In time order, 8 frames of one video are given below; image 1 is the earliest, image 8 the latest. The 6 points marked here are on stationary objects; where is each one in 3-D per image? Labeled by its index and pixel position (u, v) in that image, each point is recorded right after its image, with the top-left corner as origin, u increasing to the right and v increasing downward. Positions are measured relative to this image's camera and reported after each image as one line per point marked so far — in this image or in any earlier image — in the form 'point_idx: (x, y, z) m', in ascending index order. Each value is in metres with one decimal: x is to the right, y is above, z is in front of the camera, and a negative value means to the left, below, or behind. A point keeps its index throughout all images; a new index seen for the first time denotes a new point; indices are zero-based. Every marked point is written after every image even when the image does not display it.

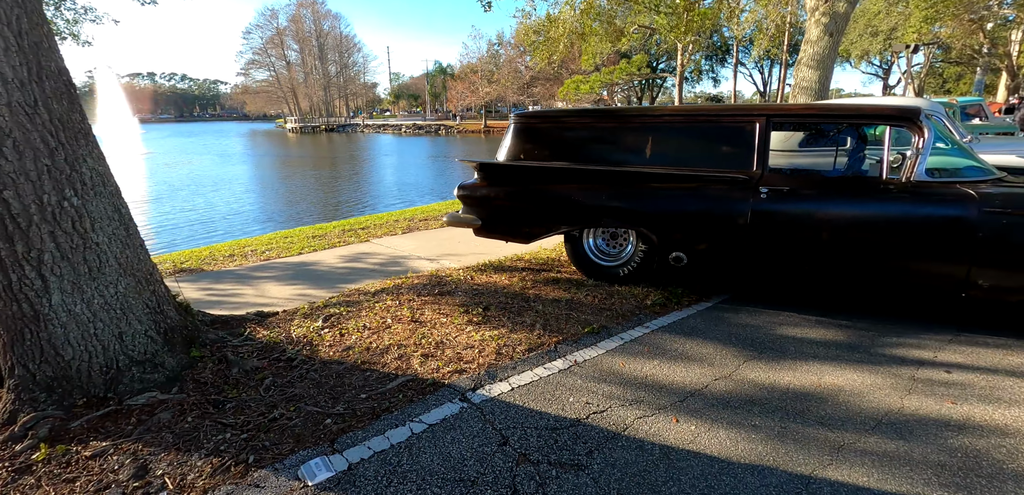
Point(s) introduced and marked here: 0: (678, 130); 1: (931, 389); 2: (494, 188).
0: (+1.4, +1.0, +4.3) m
1: (+2.4, -0.8, +3.0) m
2: (-0.2, +0.5, +4.9) m
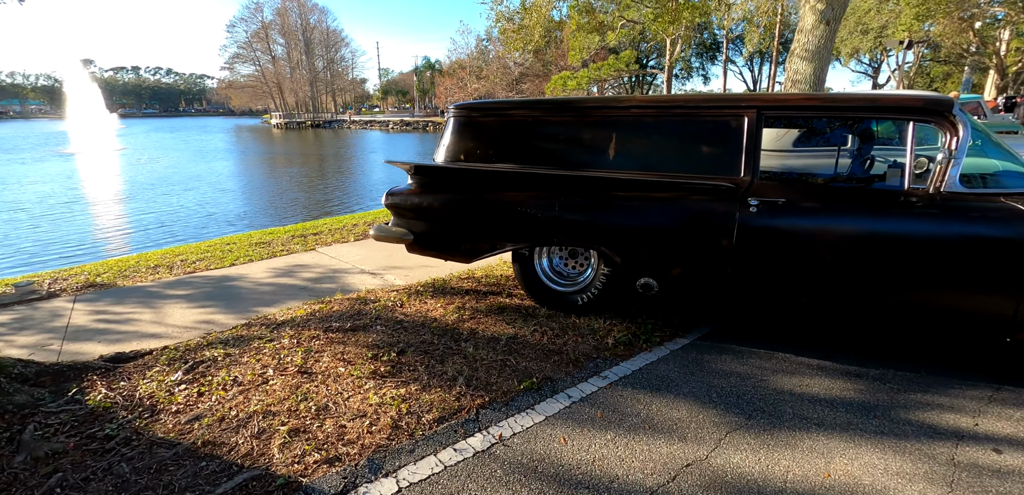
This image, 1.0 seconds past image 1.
0: (+0.9, +0.8, +3.5) m
1: (+1.9, -1.0, +2.2) m
2: (-0.6, +0.4, +4.0) m
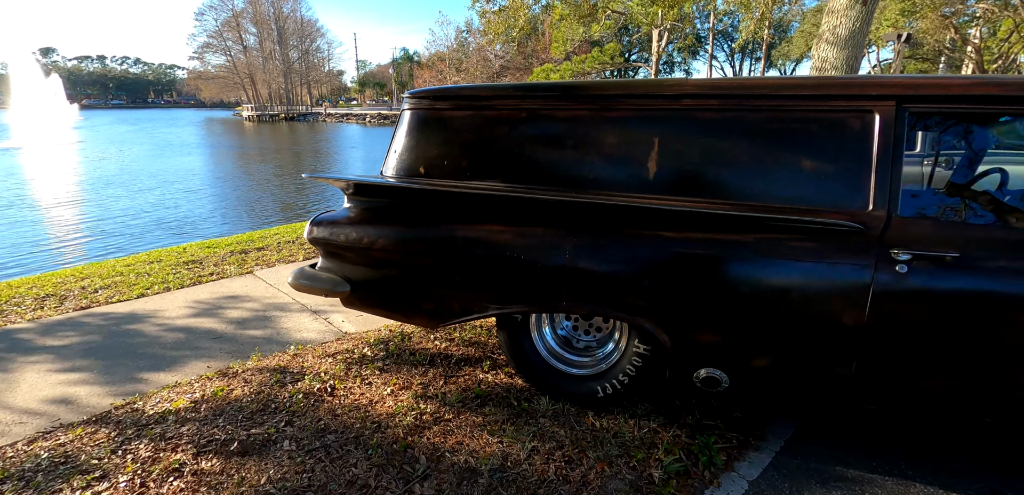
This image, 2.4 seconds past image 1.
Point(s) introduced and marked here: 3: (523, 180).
0: (+0.8, +0.5, +2.2) m
1: (+1.9, -1.3, +1.0) m
2: (-0.7, +0.1, +2.7) m
3: (+0.1, +0.3, +2.5) m
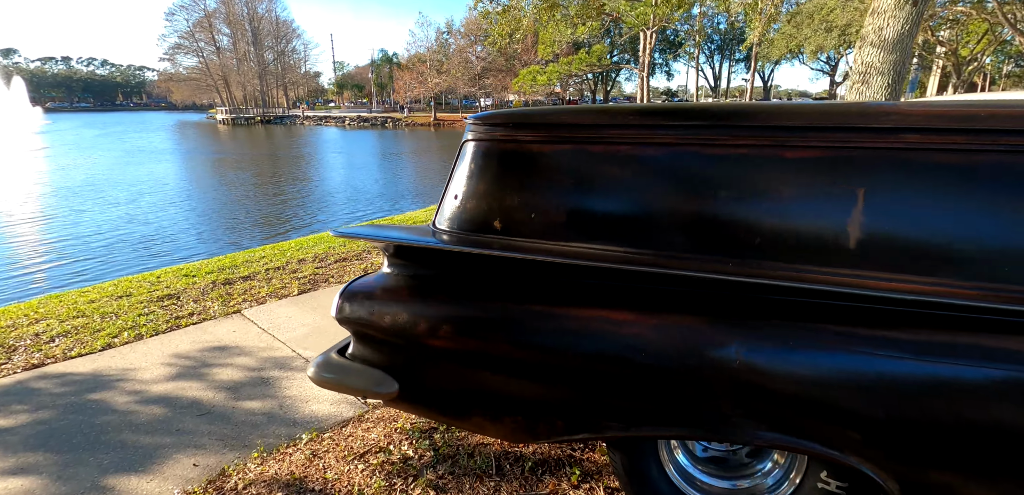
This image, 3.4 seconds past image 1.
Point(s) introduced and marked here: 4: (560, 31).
0: (+1.3, +0.2, +1.6) m
1: (+2.4, -1.5, +0.3) m
2: (-0.3, -0.2, +2.0) m
3: (+0.5, 0.0, +1.8) m
4: (+1.8, +7.5, +18.2) m
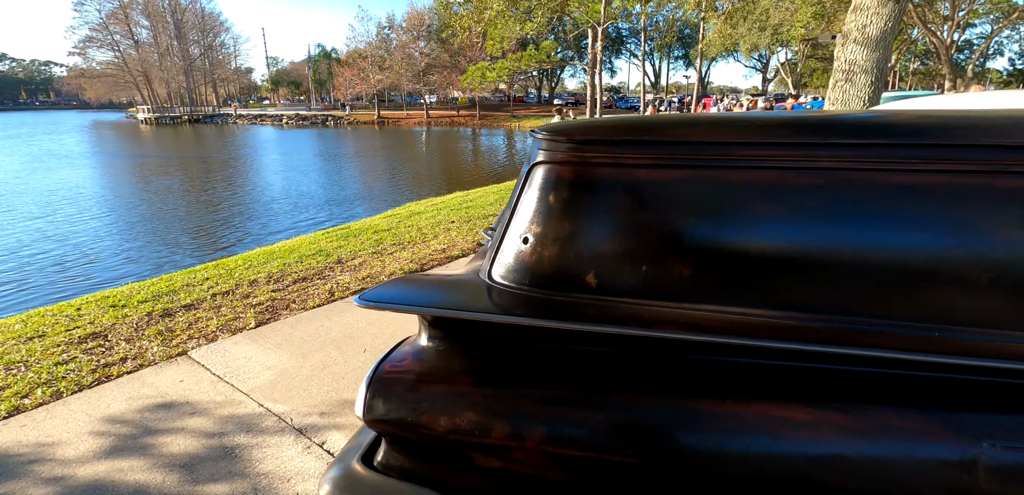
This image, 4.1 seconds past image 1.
0: (+1.6, +0.1, +1.1) m
1: (+2.9, -1.6, 0.0) m
2: (0.0, -0.4, +1.4) m
3: (+0.8, -0.1, +1.3) m
4: (+0.1, +7.5, +17.7) m
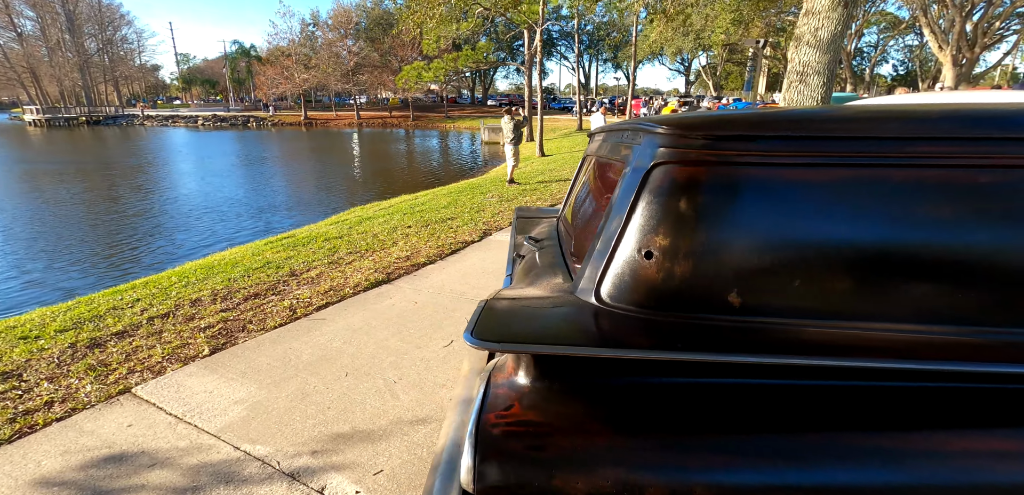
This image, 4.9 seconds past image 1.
0: (+1.9, +0.1, +1.1) m
1: (+3.4, -1.6, +0.2) m
2: (+0.3, -0.4, +1.1) m
3: (+1.1, -0.2, +1.2) m
4: (-1.9, +7.3, +17.4) m
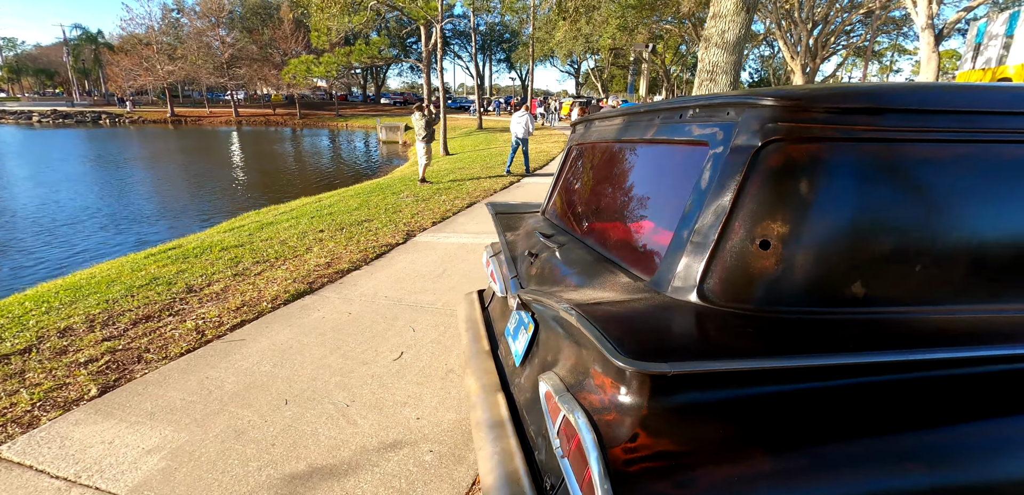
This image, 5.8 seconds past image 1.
0: (+2.1, +0.2, +1.3) m
1: (+3.8, -1.4, +0.6) m
2: (+0.6, -0.4, +1.0) m
3: (+1.3, -0.1, +1.2) m
4: (-5.2, +7.2, +16.4) m
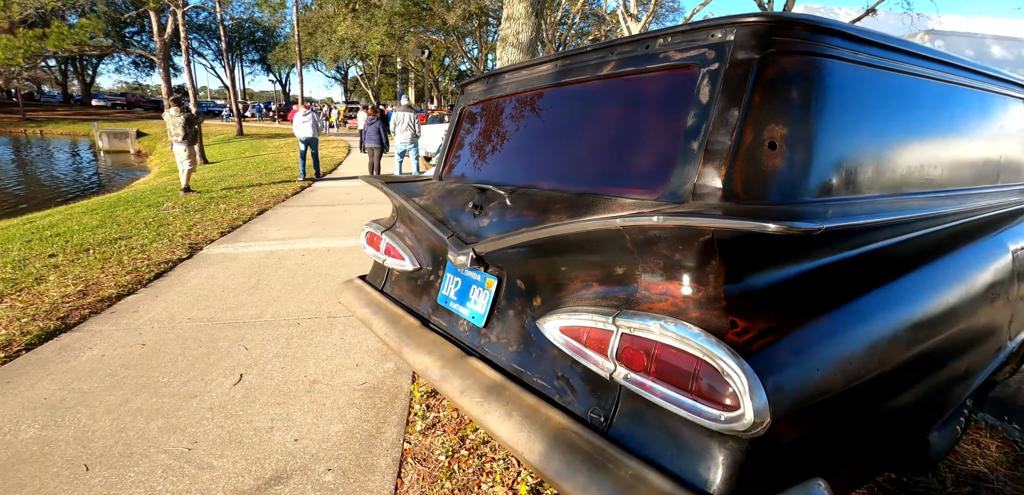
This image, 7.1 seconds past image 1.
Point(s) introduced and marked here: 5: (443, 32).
0: (+2.0, +0.6, +2.0) m
1: (+4.0, -0.9, +2.2) m
2: (+0.8, -0.2, +1.1) m
3: (+1.4, +0.2, +1.6) m
4: (-11.7, +6.2, +12.7) m
5: (-2.7, +8.0, +19.6) m
